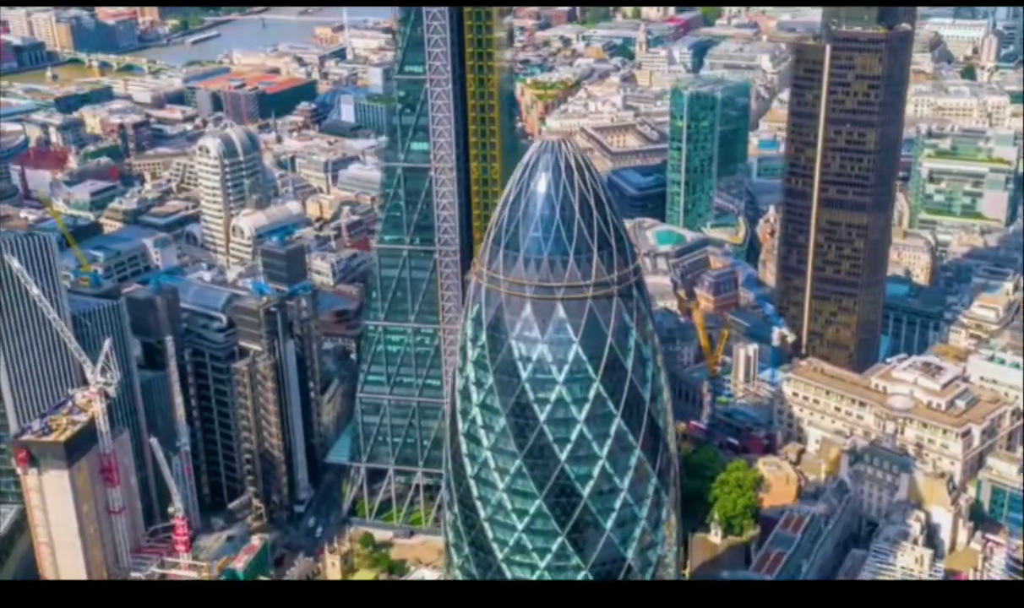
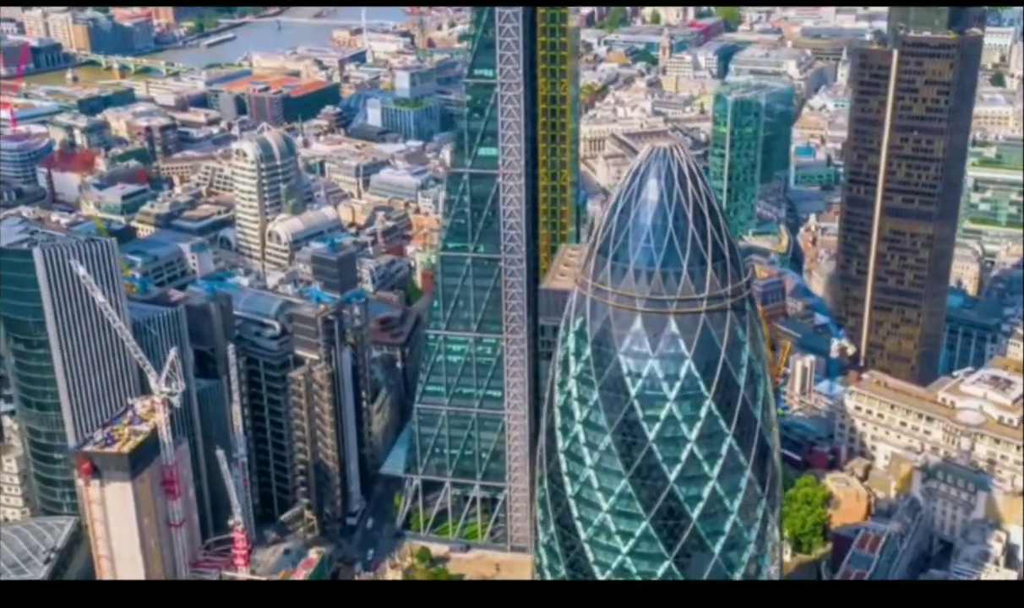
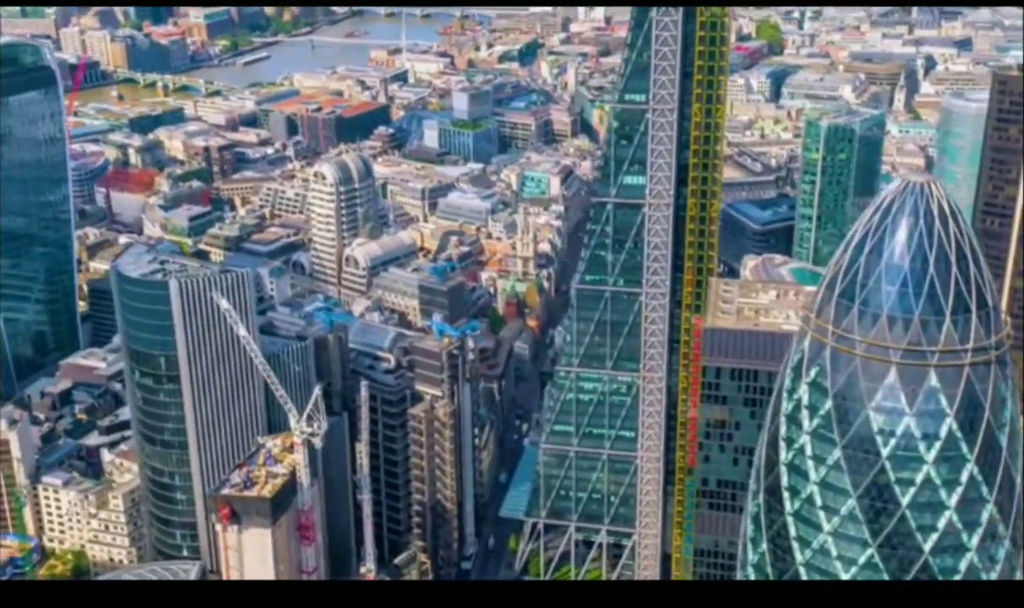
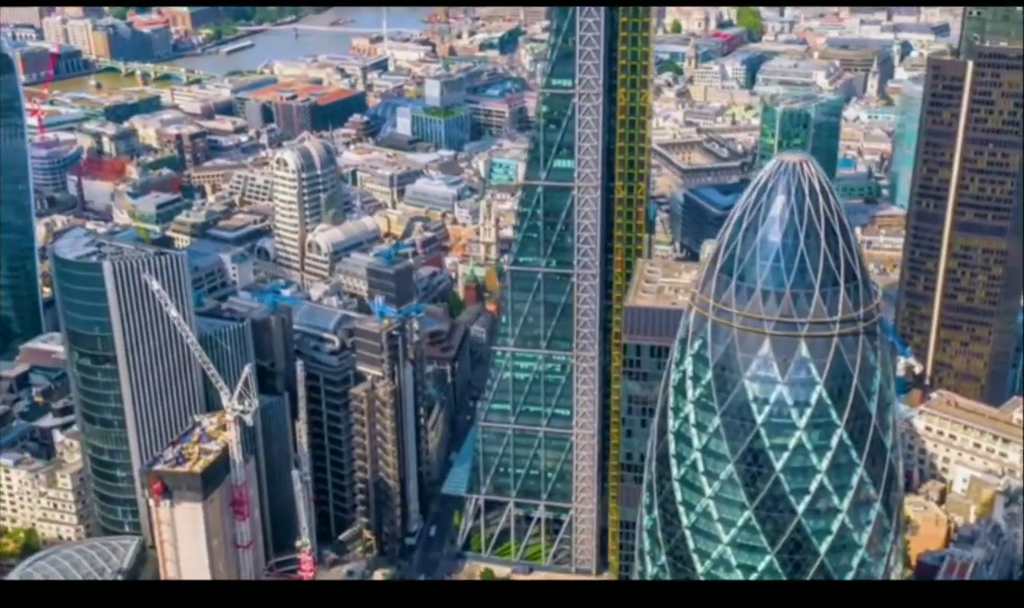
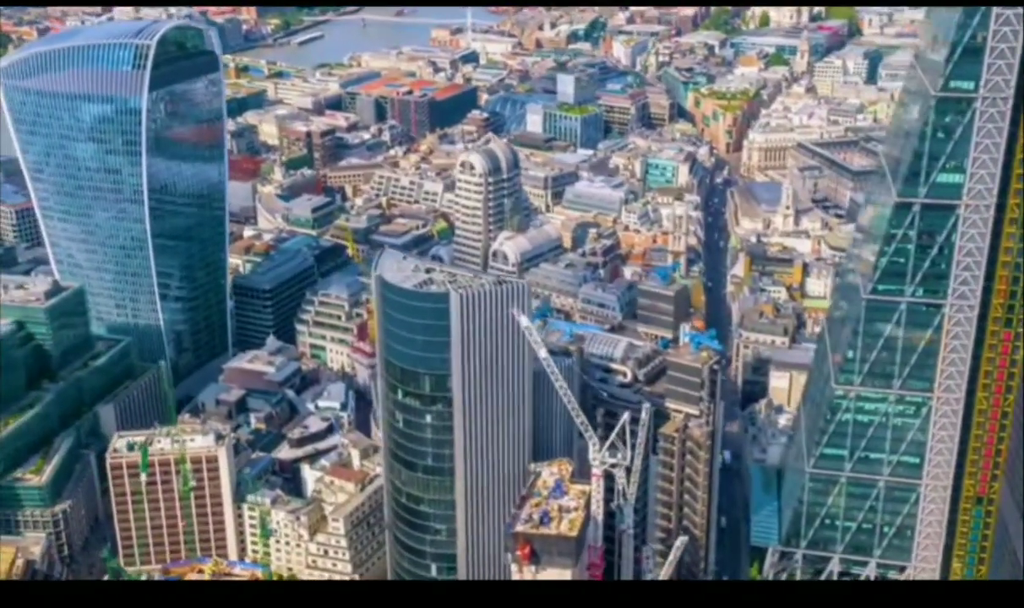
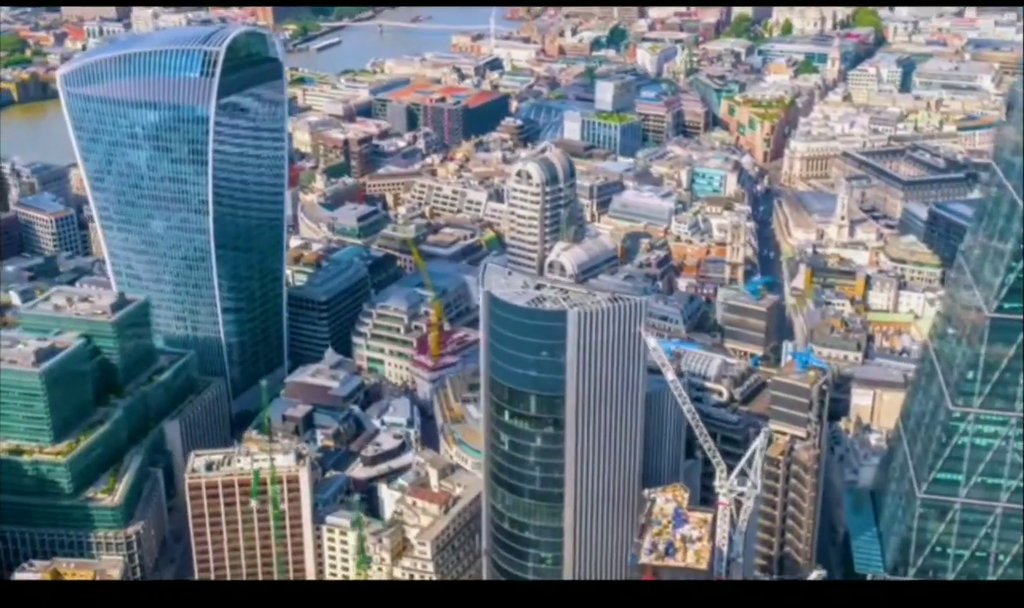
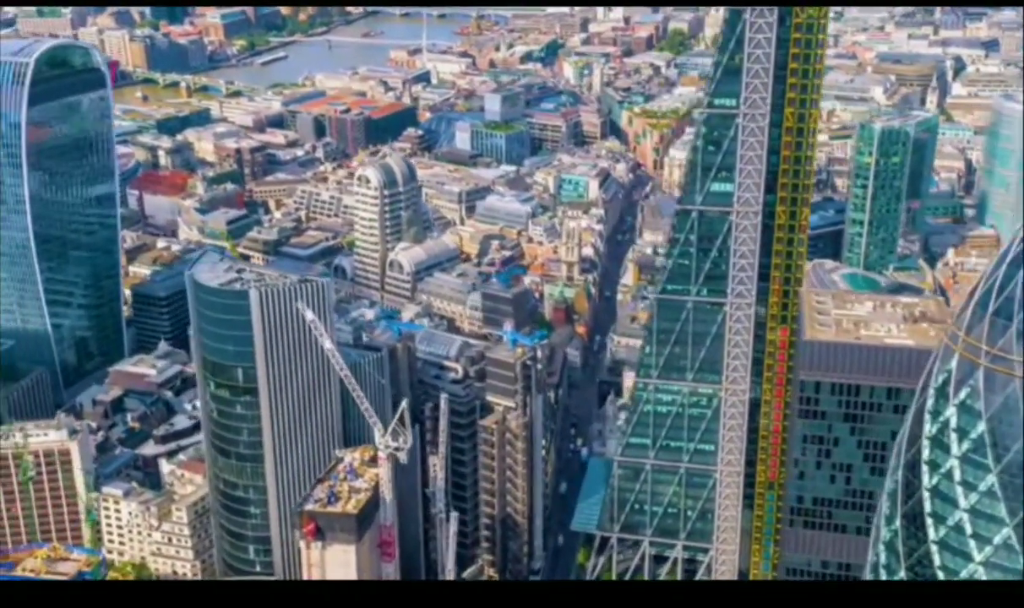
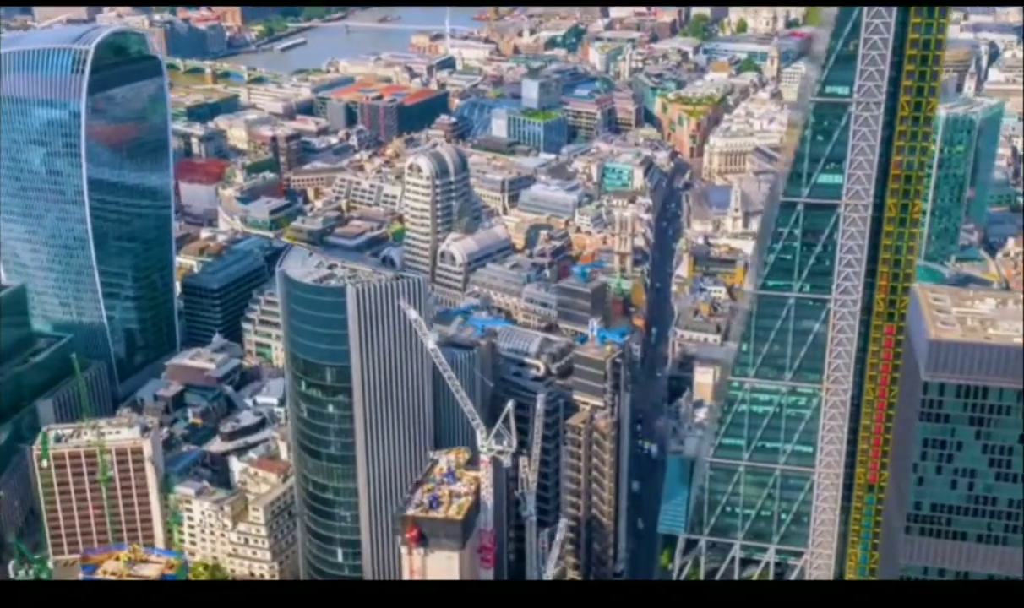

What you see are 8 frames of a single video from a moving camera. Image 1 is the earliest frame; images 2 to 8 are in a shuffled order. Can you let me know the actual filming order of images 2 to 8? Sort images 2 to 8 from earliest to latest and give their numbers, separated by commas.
2, 4, 3, 7, 8, 5, 6
